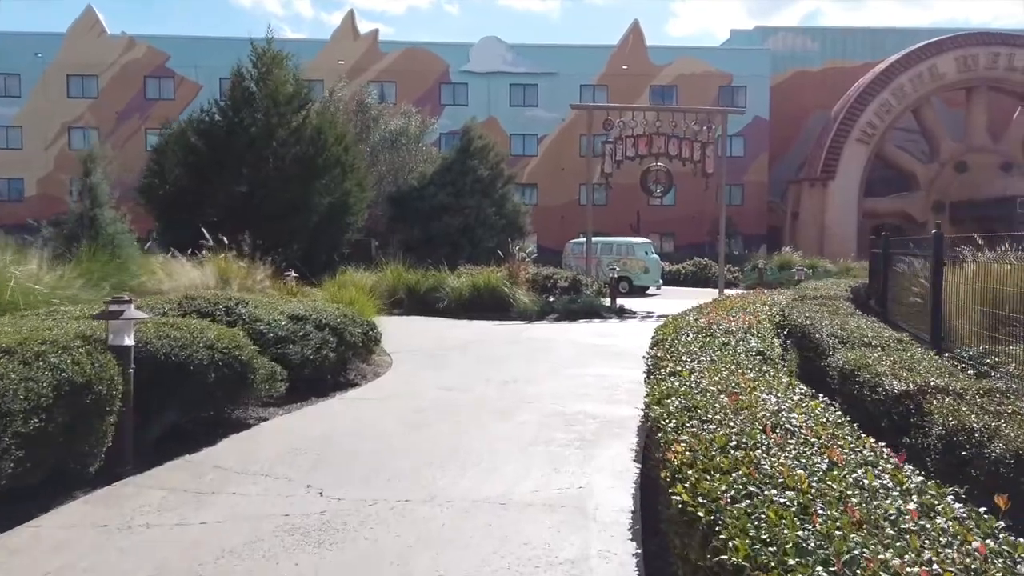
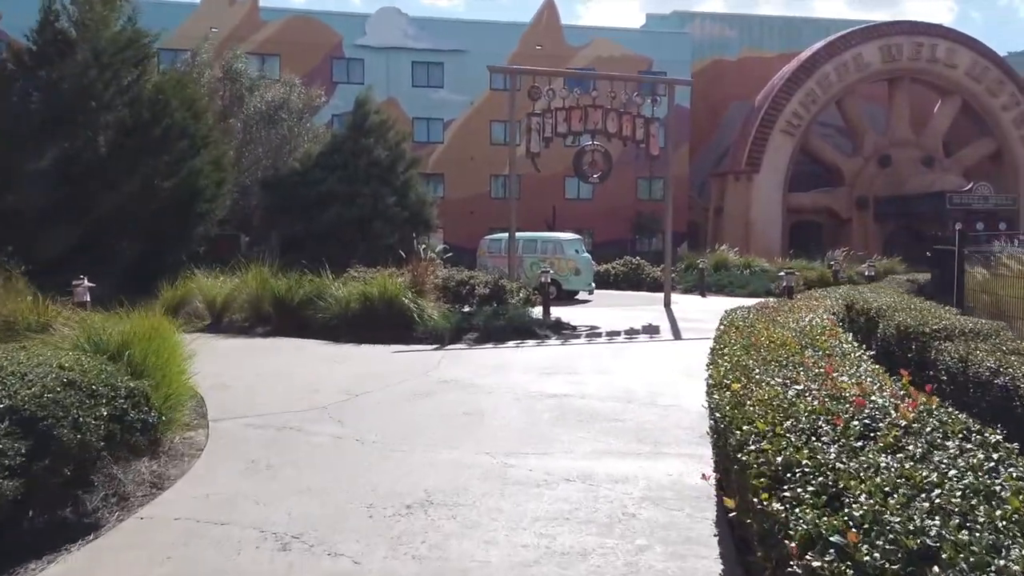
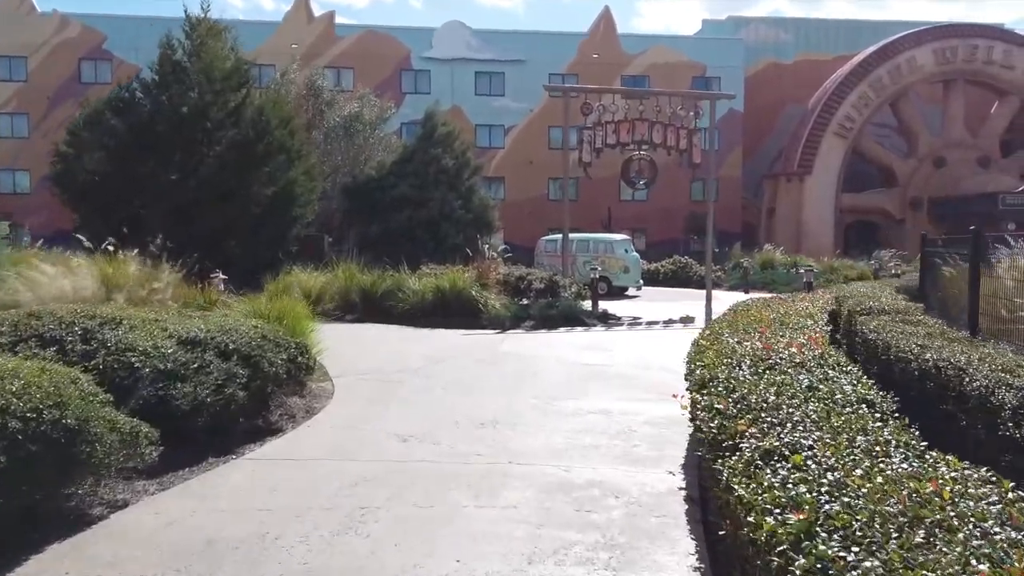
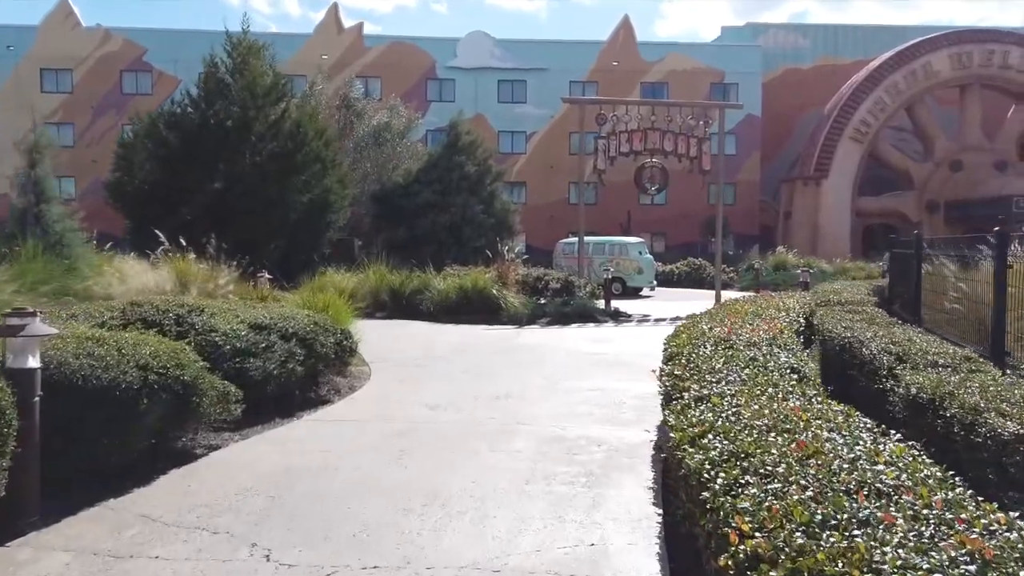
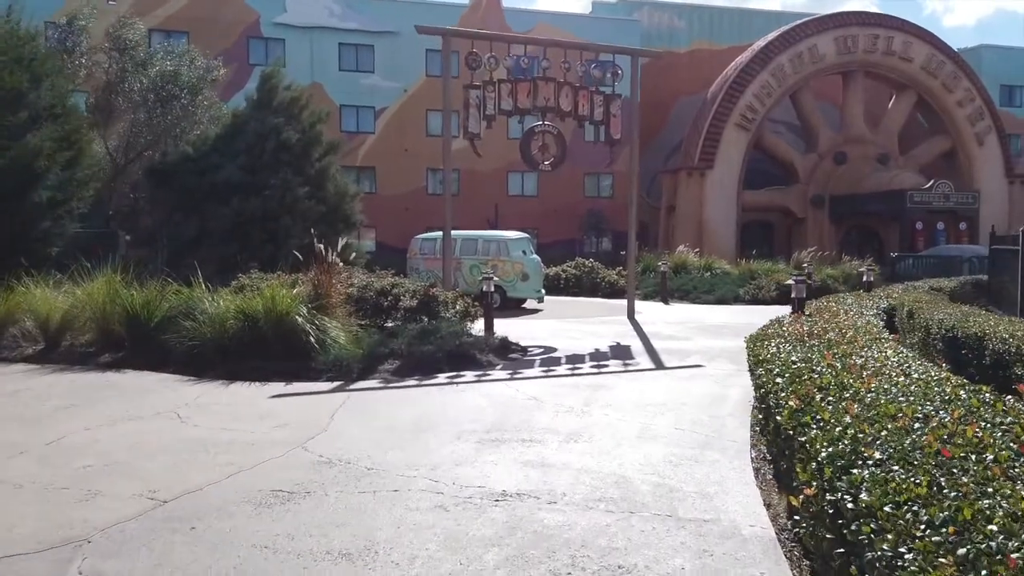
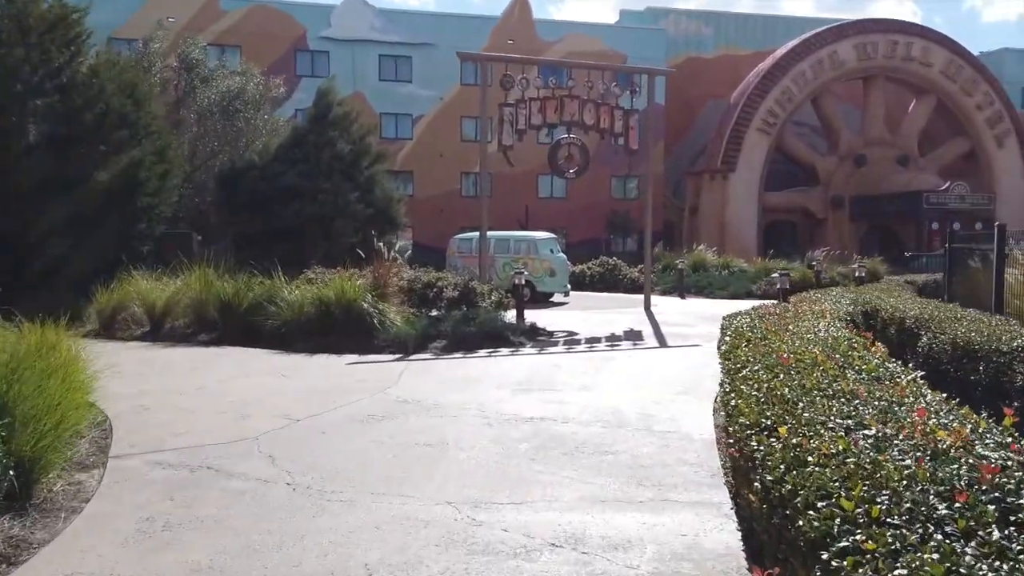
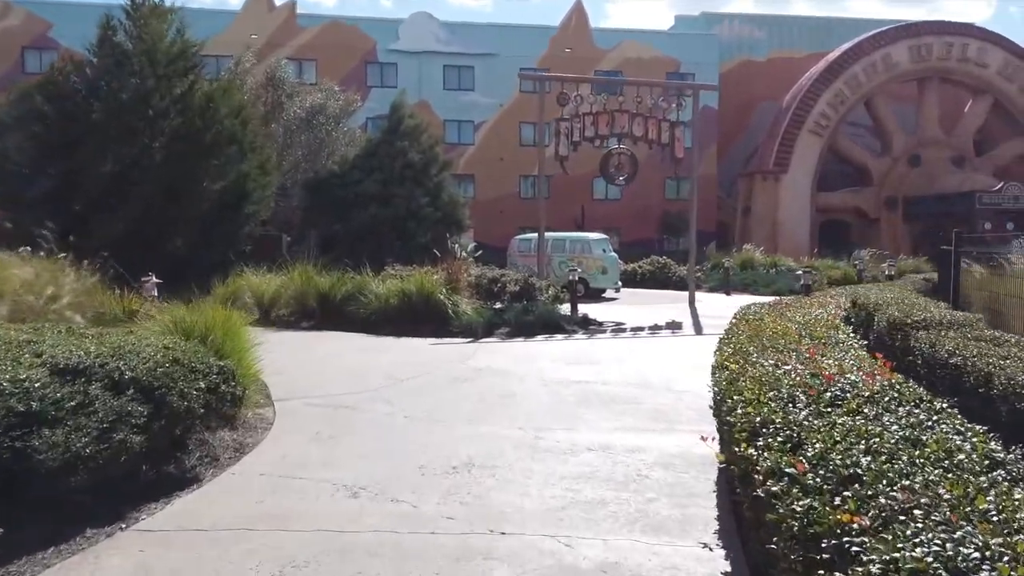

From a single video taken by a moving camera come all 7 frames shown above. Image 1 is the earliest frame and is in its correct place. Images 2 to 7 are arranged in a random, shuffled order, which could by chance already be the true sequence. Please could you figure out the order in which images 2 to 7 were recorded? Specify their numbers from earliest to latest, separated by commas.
4, 3, 7, 2, 6, 5
